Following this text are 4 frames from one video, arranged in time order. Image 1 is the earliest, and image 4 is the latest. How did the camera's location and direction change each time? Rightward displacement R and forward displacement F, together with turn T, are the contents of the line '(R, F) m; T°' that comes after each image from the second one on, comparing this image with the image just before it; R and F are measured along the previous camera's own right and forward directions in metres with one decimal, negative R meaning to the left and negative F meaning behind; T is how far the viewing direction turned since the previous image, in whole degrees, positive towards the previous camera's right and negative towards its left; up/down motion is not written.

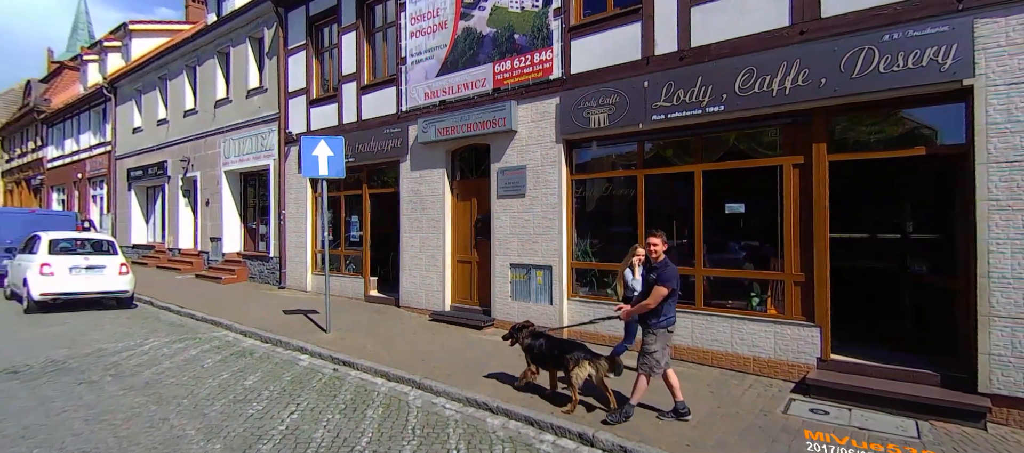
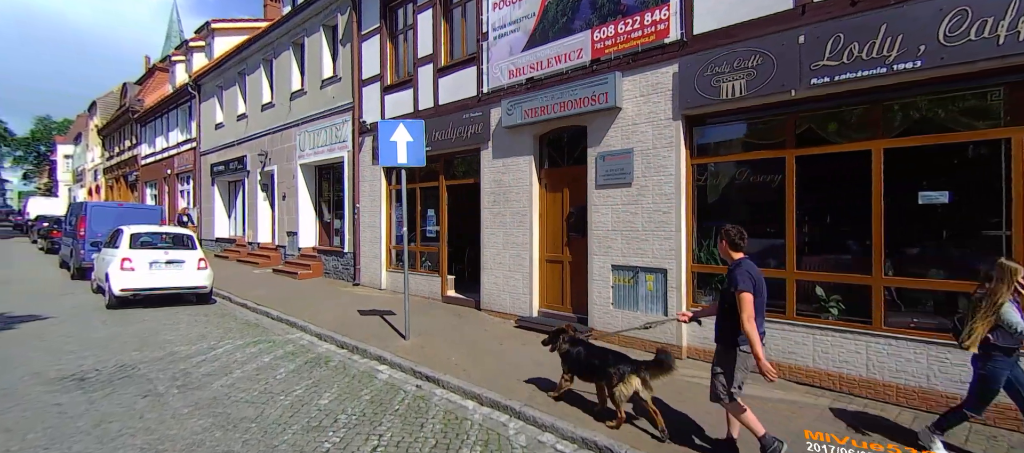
(-0.7, +1.1) m; -7°
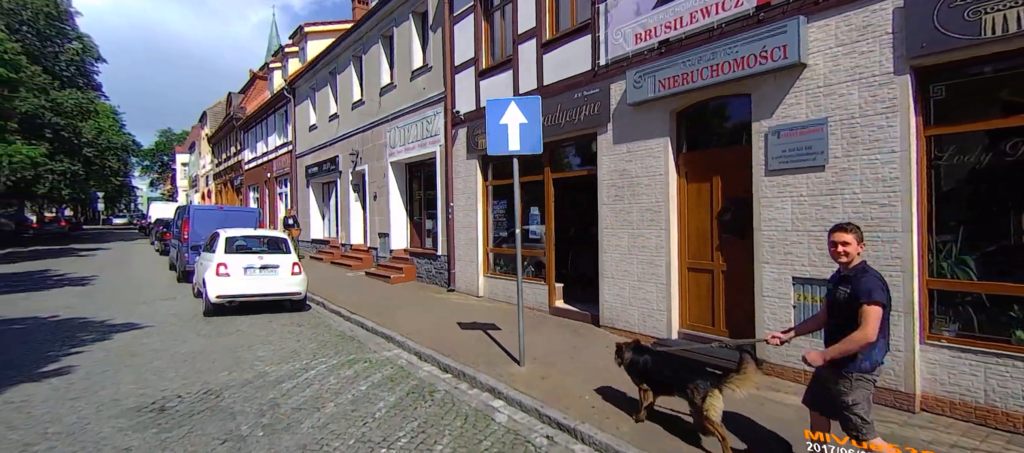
(-0.8, +1.3) m; -9°
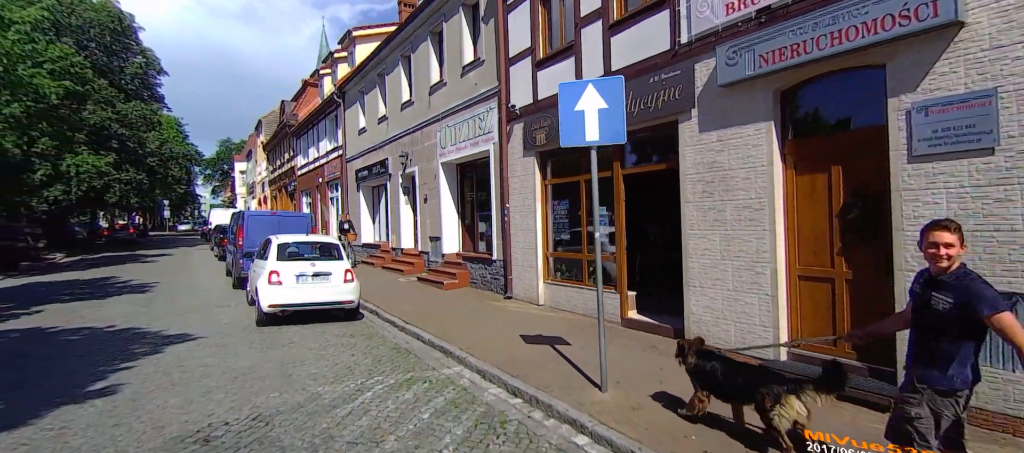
(-0.4, +0.7) m; -5°
